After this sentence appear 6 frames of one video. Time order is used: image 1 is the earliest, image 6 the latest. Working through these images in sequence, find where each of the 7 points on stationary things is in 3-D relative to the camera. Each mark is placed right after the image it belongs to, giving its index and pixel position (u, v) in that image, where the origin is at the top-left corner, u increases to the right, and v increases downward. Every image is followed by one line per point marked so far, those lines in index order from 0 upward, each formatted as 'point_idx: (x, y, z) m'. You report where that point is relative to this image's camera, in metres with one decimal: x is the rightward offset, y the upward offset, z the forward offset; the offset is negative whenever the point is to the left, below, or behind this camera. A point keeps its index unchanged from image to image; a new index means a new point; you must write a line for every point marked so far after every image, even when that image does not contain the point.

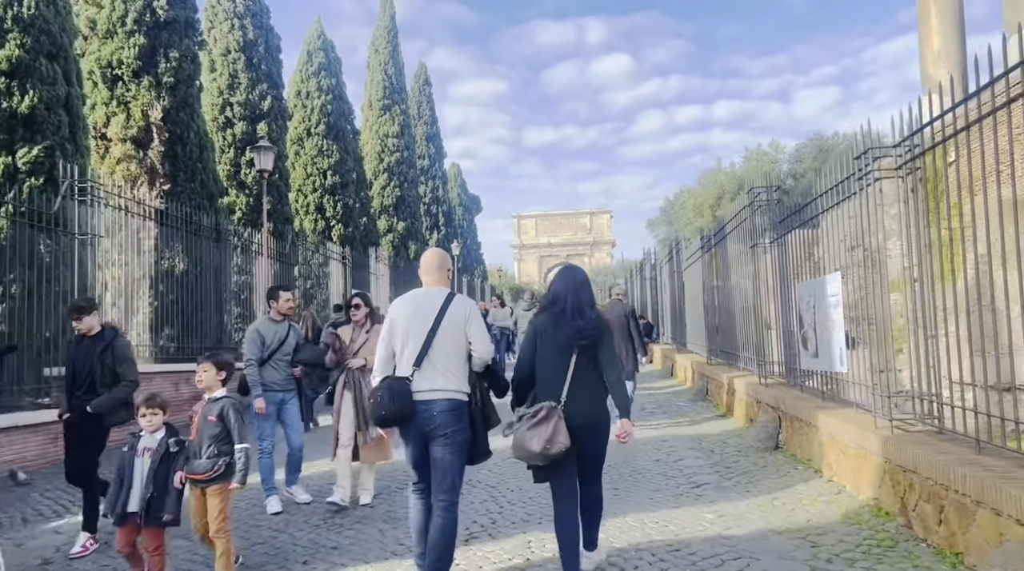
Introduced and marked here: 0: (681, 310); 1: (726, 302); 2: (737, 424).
0: (+3.4, -0.5, +17.7) m
1: (+3.2, -0.3, +13.0) m
2: (+2.5, -1.5, +9.4) m
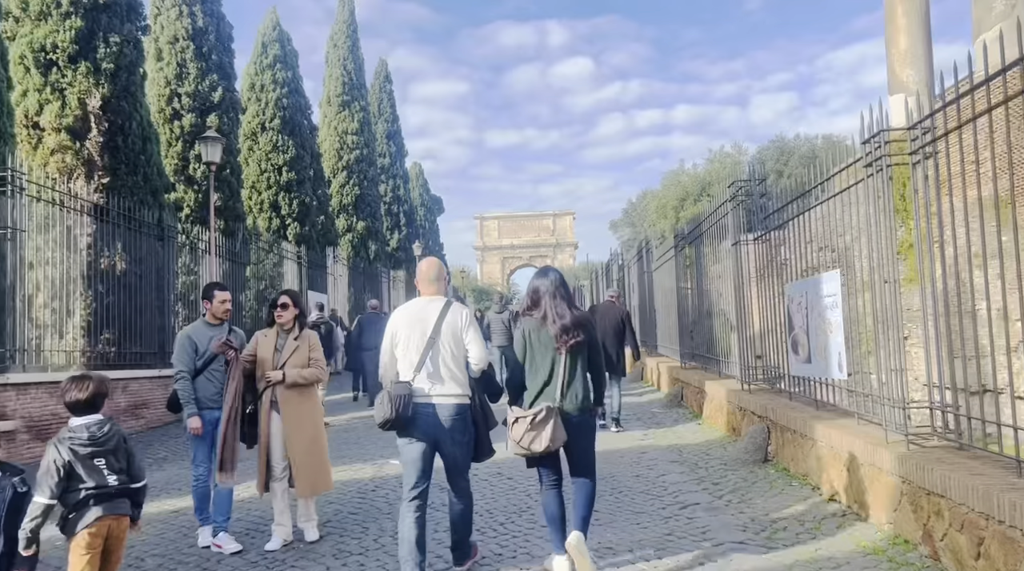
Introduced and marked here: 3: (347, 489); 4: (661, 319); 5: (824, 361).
0: (+2.7, -0.5, +17.1) m
1: (+2.7, -0.3, +12.4) m
2: (+2.1, -1.5, +8.8) m
3: (-1.3, -1.5, +6.5) m
4: (+2.7, -0.6, +15.6) m
5: (+2.3, -0.6, +6.5) m
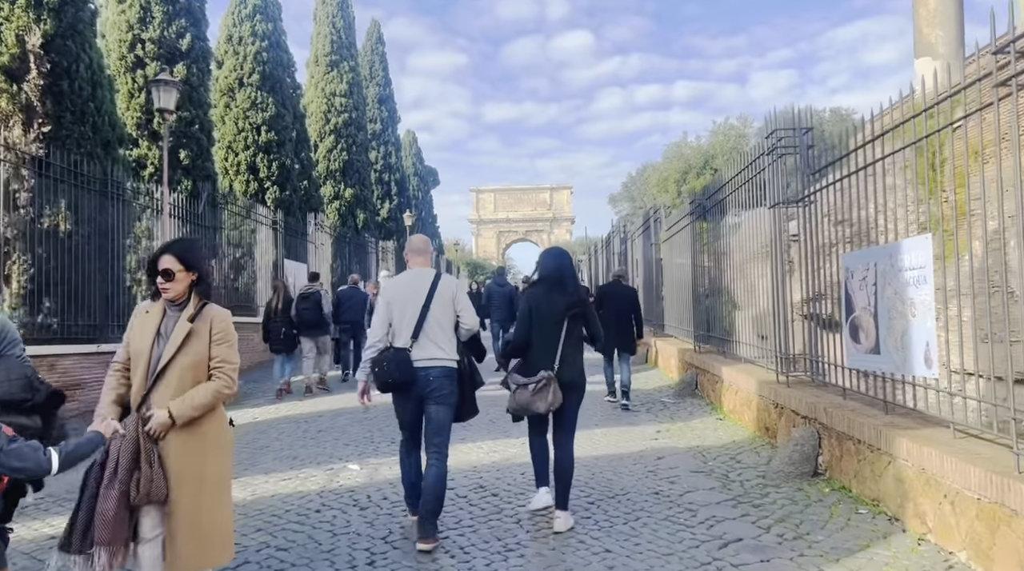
0: (+2.6, -0.1, +15.7) m
1: (+2.6, +0.1, +10.9) m
2: (+2.0, -1.3, +7.4) m
3: (-1.4, -1.3, +5.1) m
4: (+2.6, -0.2, +14.1) m
5: (+2.3, -0.4, +5.1) m
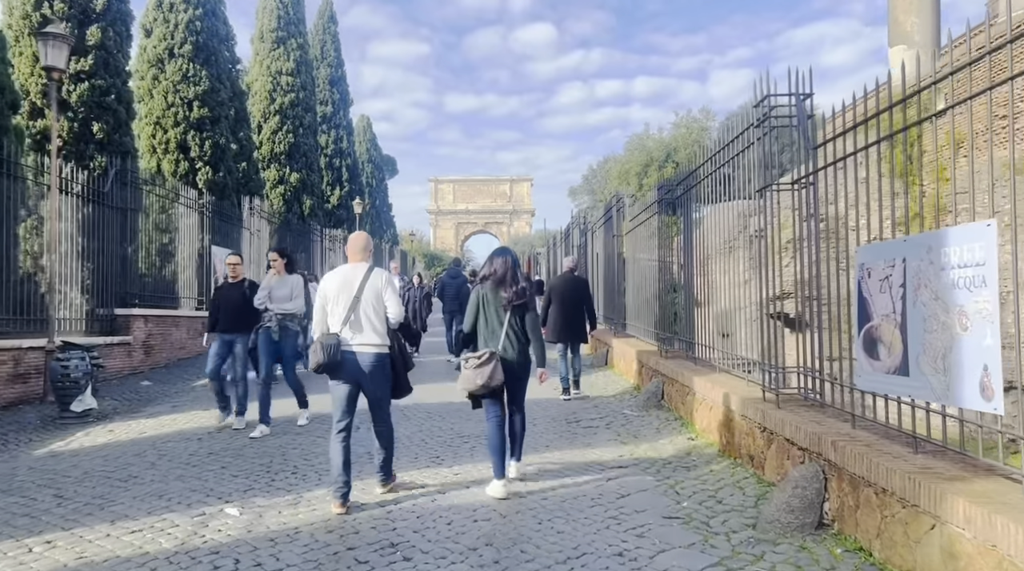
0: (+1.7, 0.0, +14.5) m
1: (+2.0, +0.1, +9.7) m
2: (+1.5, -1.2, +6.2) m
3: (-1.7, -1.3, +3.7) m
4: (+1.8, -0.1, +12.9) m
5: (+1.9, -0.4, +3.8) m
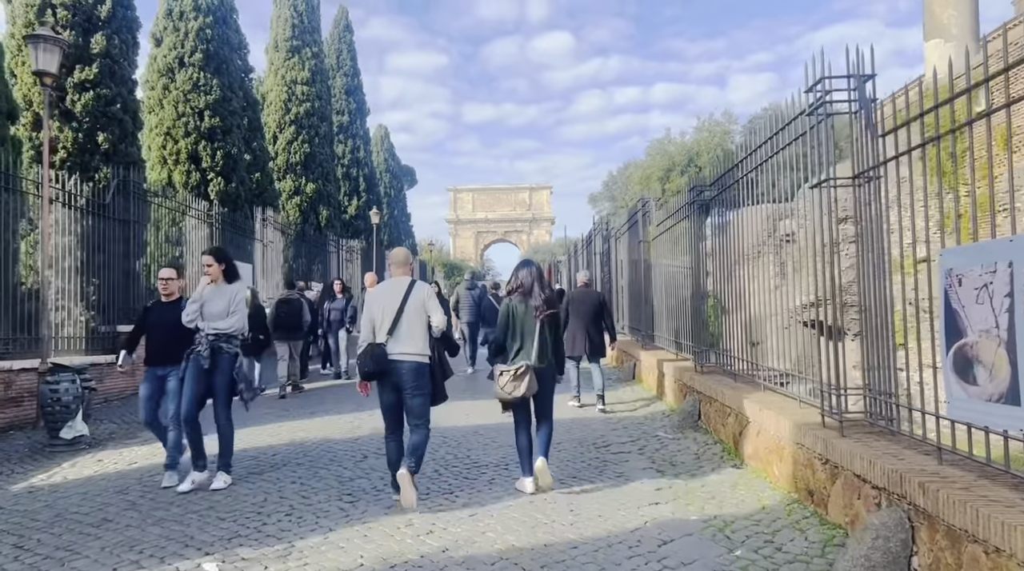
0: (+2.1, -0.1, +13.7) m
1: (+2.2, 0.0, +9.0) m
2: (+1.7, -1.3, +5.5) m
3: (-1.6, -1.4, +3.1) m
4: (+2.1, -0.2, +12.2) m
5: (+2.0, -0.4, +3.1) m
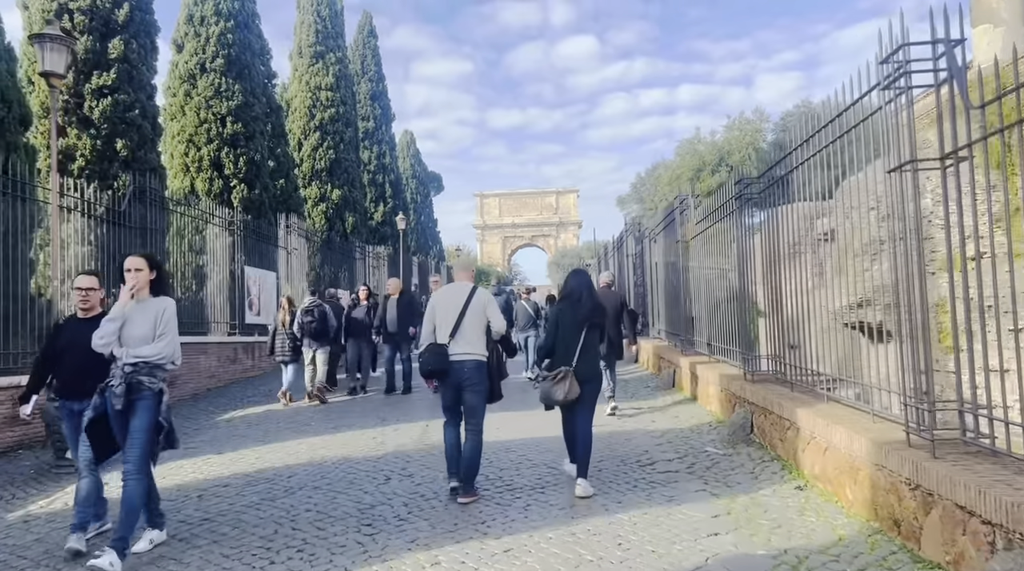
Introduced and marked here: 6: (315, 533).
0: (+2.6, -0.2, +13.1) m
1: (+2.5, 0.0, +8.3) m
2: (+1.9, -1.3, +4.8) m
3: (-1.5, -1.4, +2.5) m
4: (+2.5, -0.3, +11.5) m
5: (+2.1, -0.4, +2.5) m
6: (-1.1, -1.4, +4.8) m
